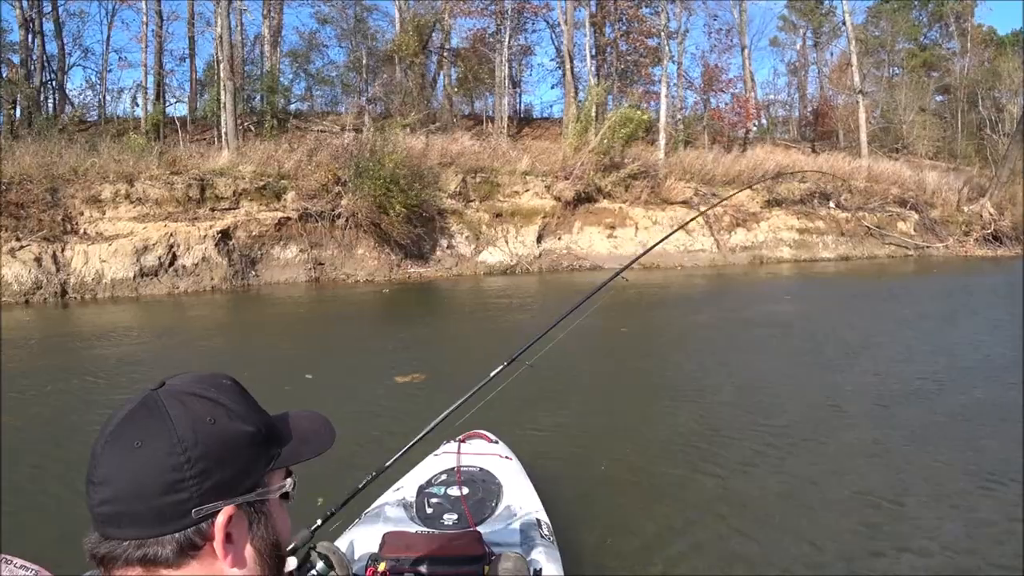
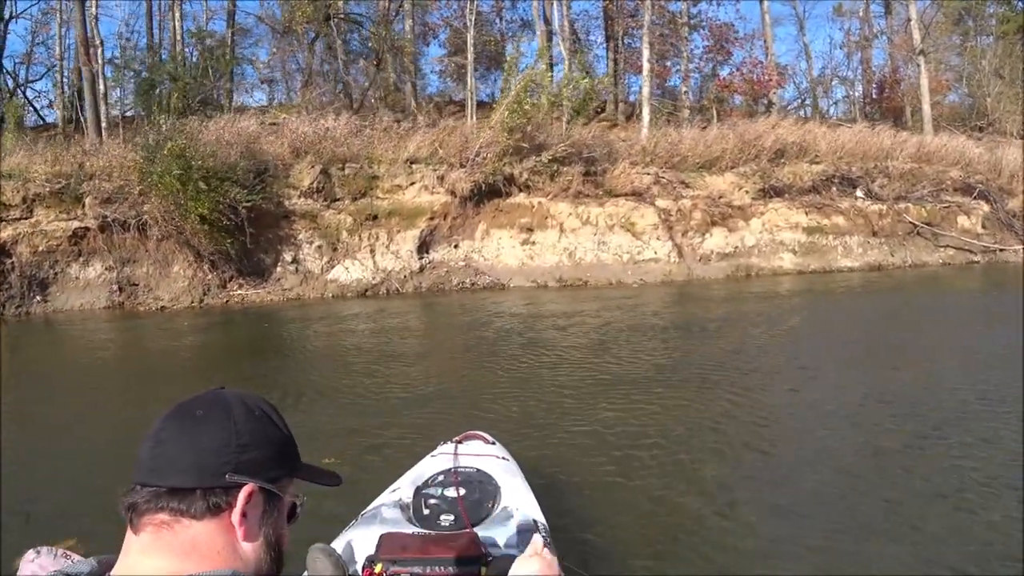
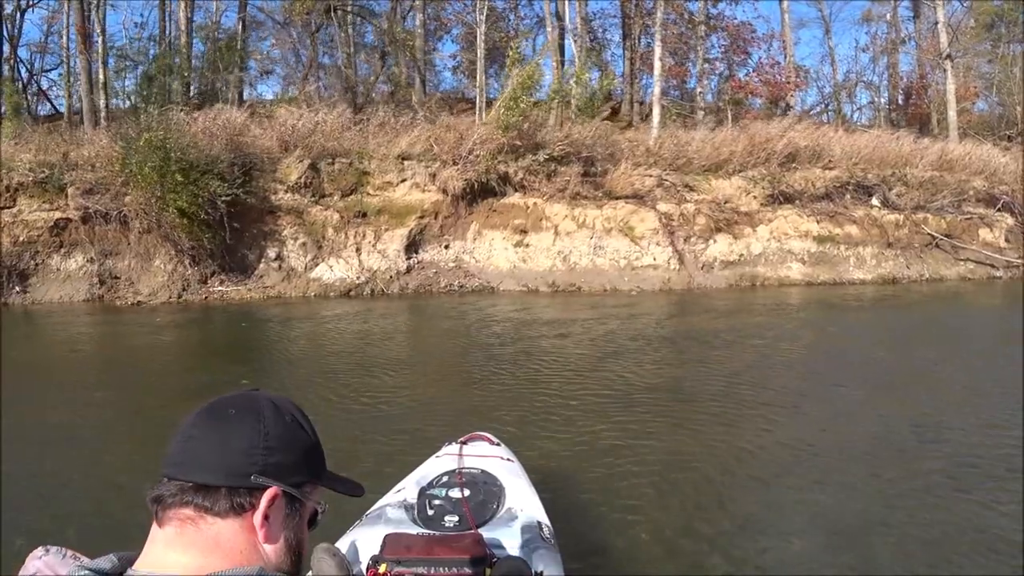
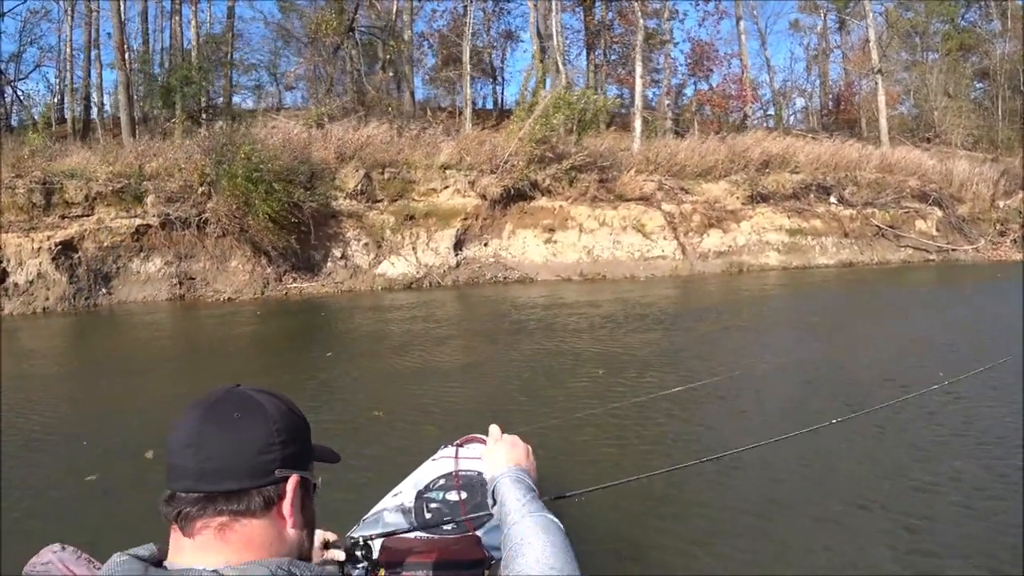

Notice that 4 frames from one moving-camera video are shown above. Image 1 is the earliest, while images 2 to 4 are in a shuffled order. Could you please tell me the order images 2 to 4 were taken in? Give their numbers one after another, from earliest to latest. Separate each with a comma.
4, 2, 3
